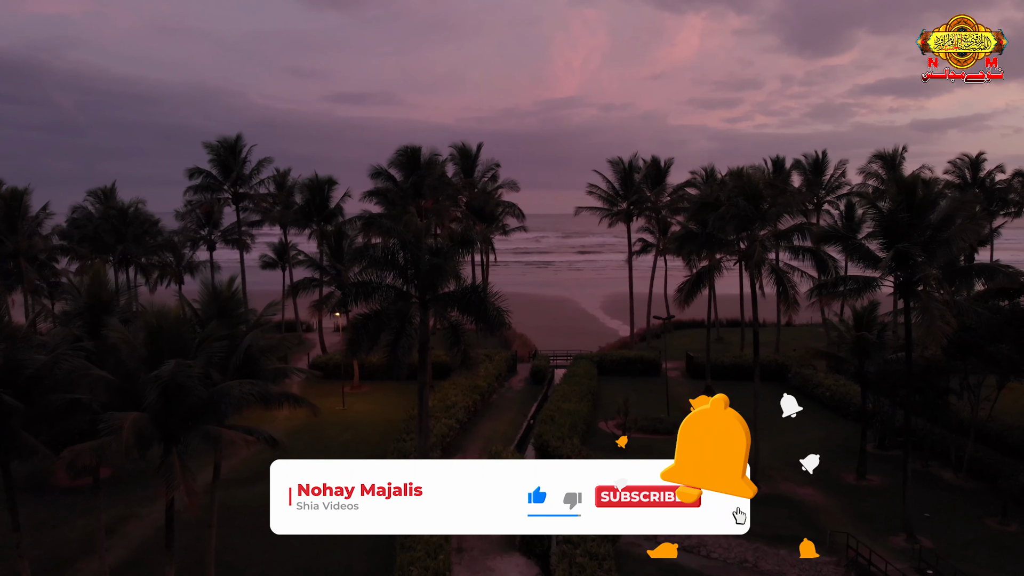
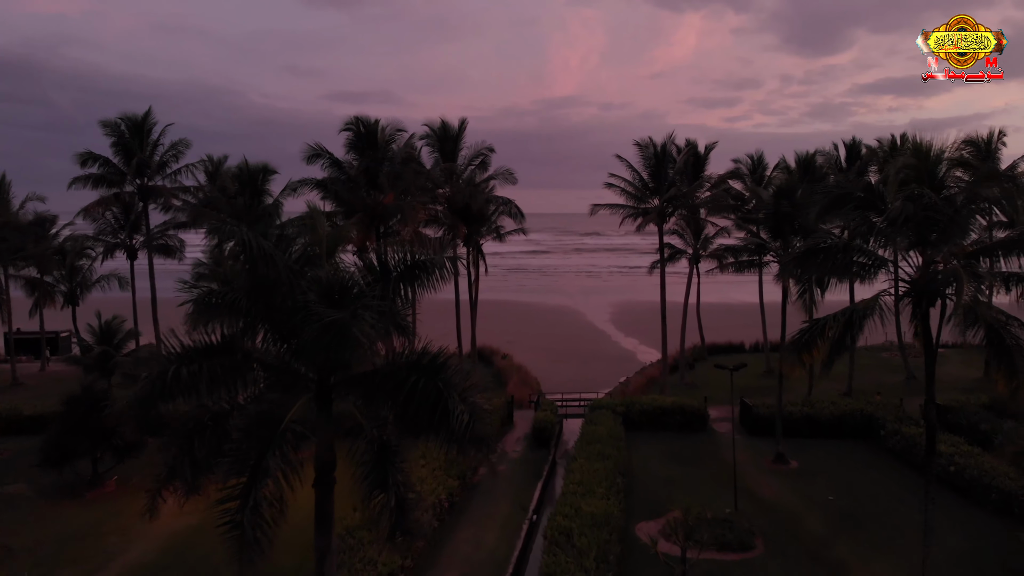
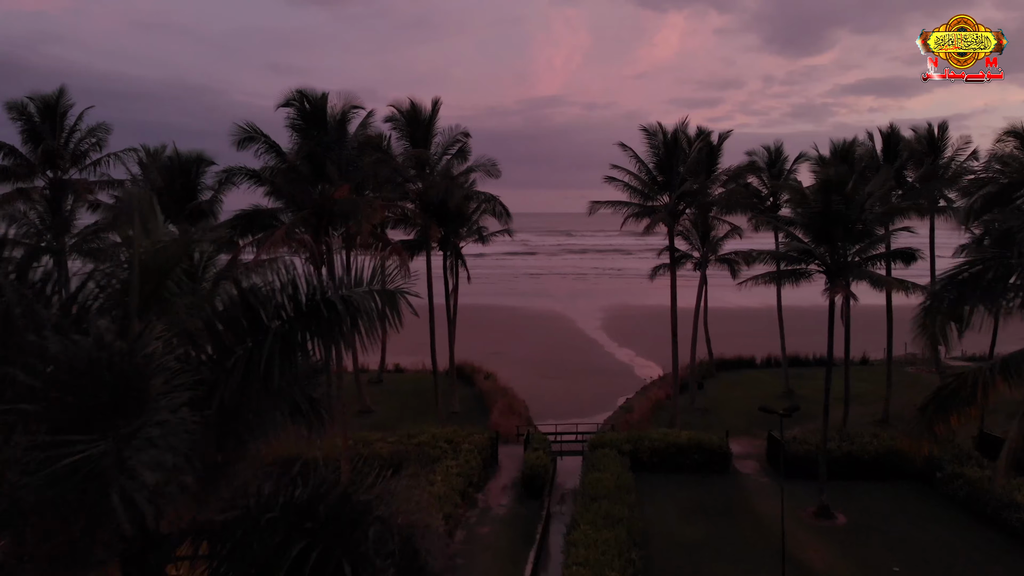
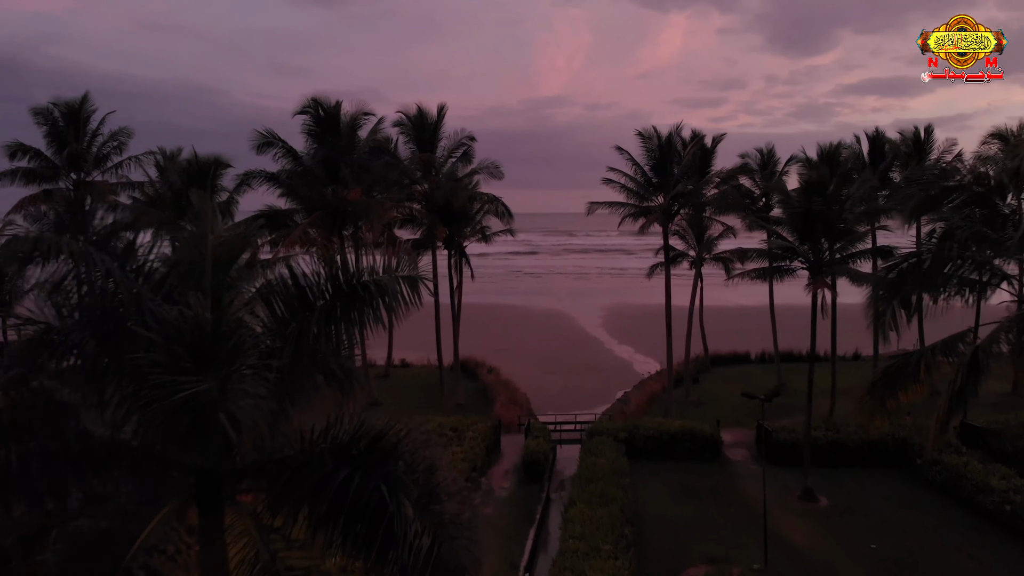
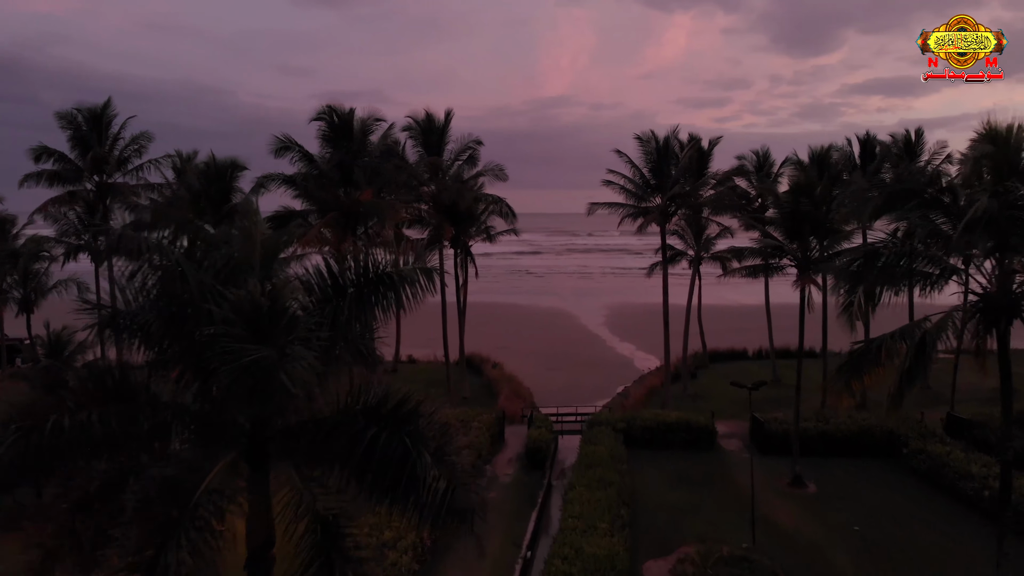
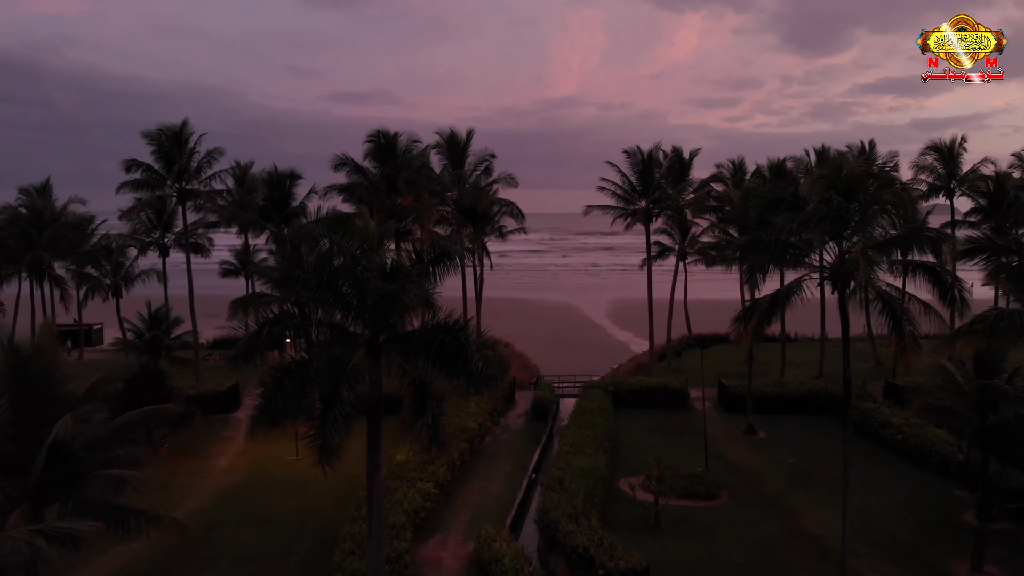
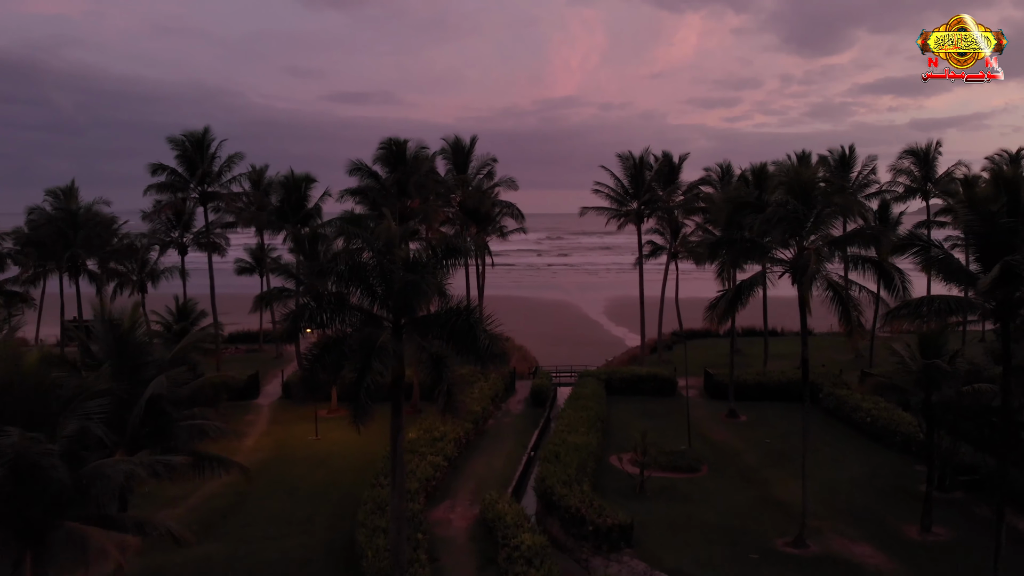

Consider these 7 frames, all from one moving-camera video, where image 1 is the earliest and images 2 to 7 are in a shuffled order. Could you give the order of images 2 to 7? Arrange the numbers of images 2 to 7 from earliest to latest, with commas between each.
7, 6, 2, 5, 4, 3
